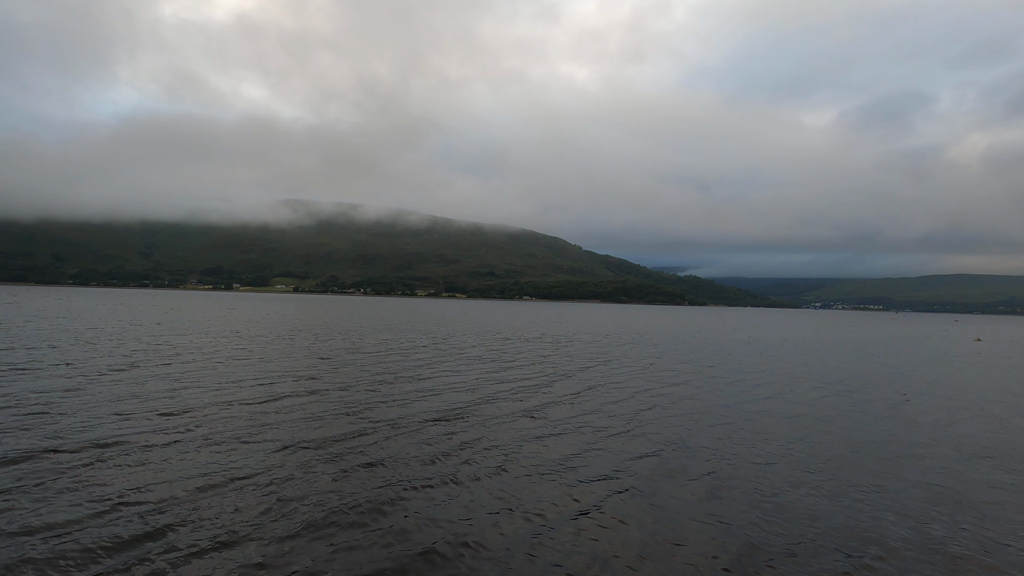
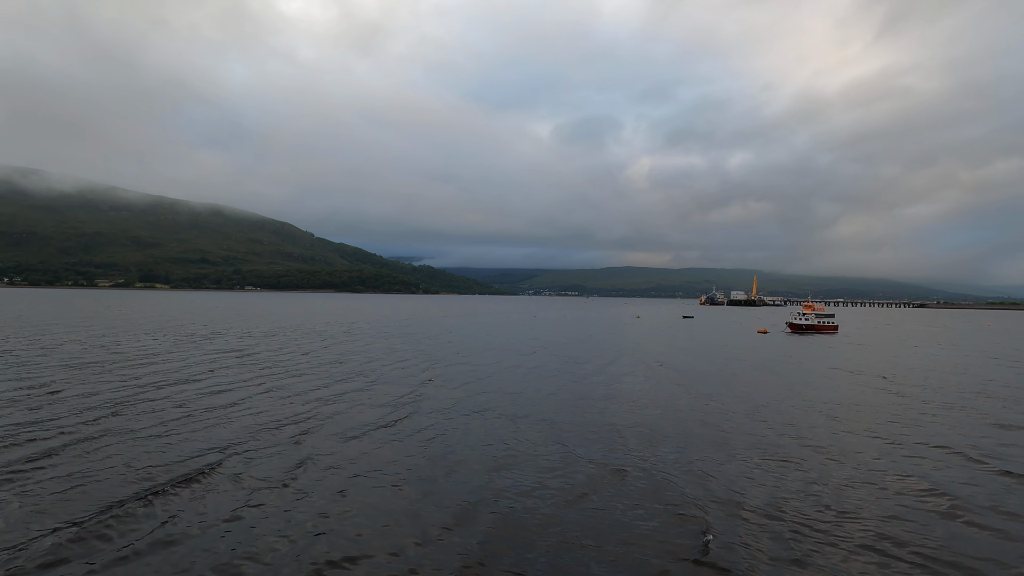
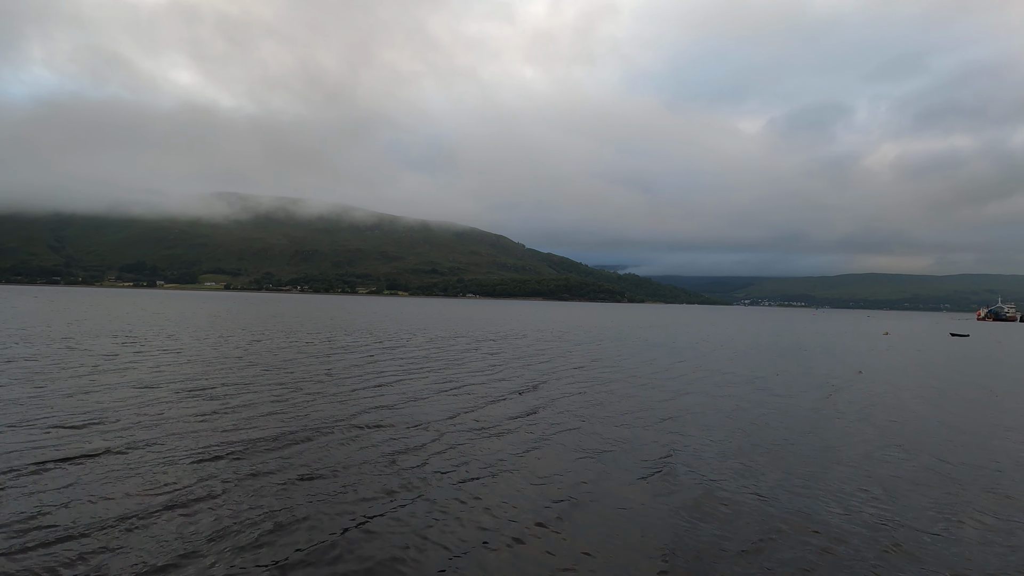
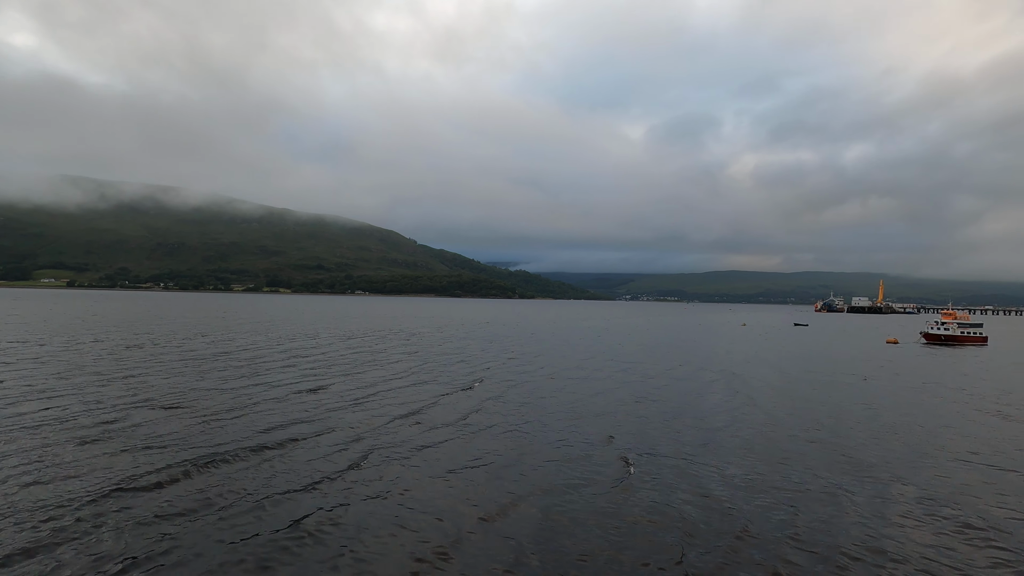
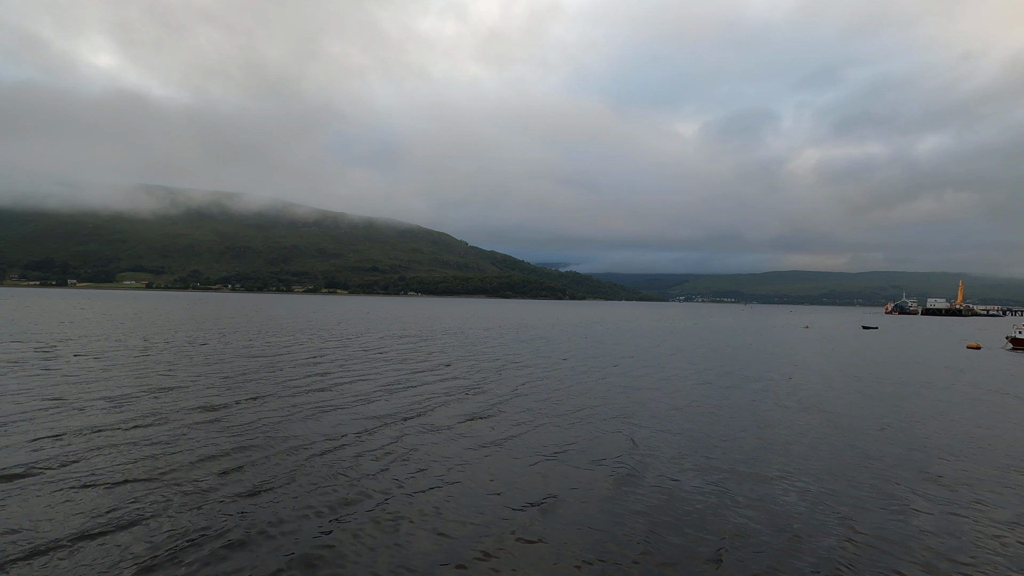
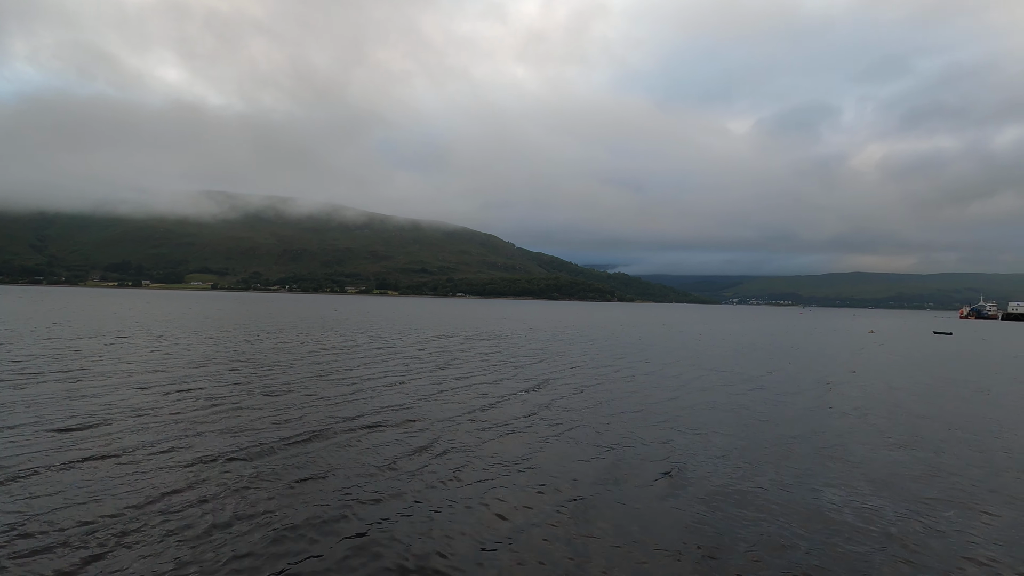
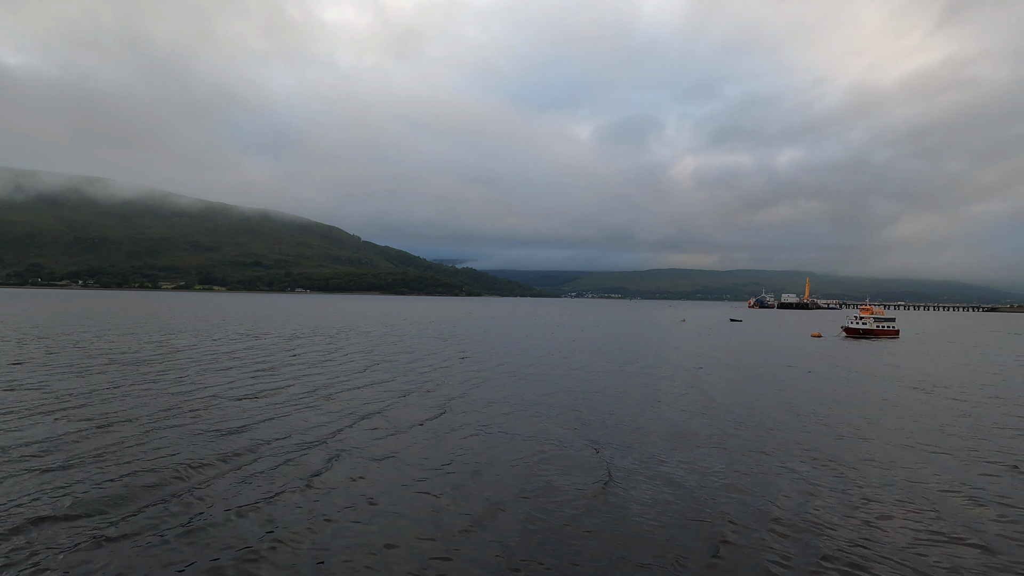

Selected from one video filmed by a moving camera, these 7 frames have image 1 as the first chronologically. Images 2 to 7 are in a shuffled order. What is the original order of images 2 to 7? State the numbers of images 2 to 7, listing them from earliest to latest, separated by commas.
3, 6, 5, 4, 7, 2
